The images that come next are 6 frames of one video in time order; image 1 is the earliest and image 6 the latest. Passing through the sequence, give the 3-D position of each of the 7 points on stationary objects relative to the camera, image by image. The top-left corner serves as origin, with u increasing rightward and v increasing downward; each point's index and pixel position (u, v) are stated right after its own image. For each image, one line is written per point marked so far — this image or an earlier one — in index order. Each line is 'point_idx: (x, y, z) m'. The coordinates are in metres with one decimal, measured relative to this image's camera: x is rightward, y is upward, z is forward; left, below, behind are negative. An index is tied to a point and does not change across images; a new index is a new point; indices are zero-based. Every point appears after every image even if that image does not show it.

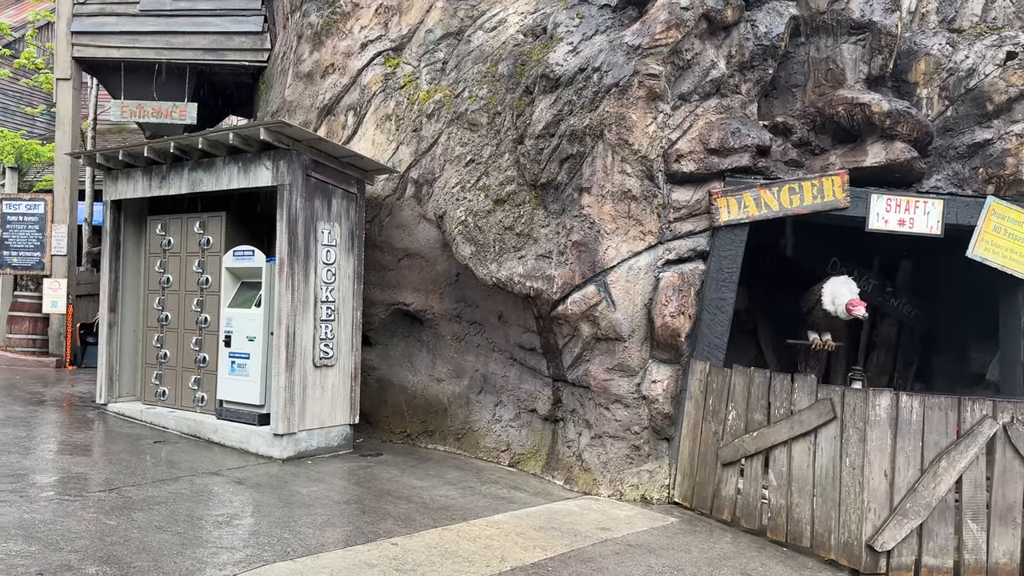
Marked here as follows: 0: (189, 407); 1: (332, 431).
0: (-3.1, -1.1, +7.9) m
1: (-1.6, -1.3, +7.3) m
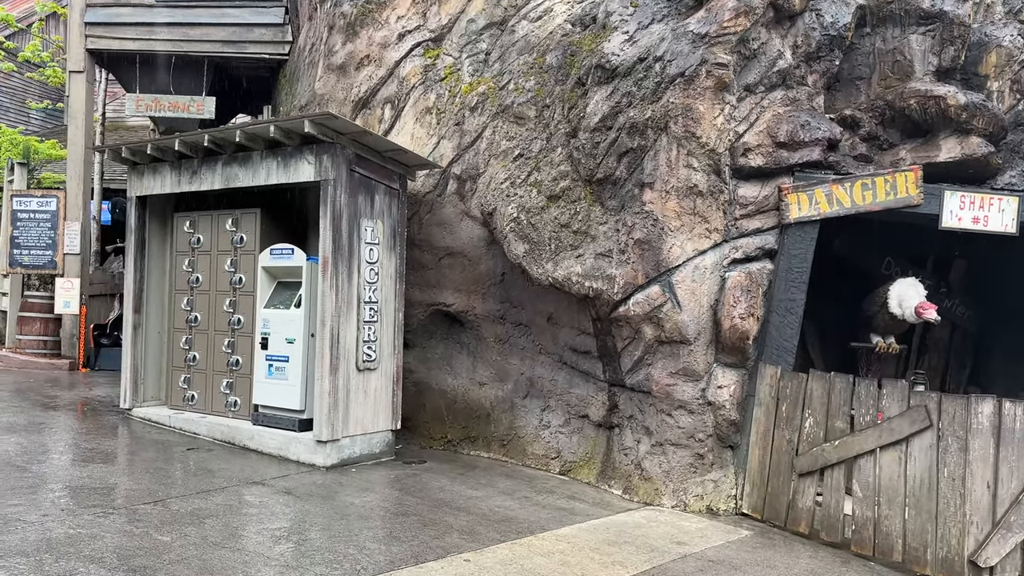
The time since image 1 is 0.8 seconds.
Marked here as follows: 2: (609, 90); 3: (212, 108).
0: (-2.7, -1.1, +7.6) m
1: (-1.2, -1.2, +7.0) m
2: (+0.7, +1.6, +6.5) m
3: (-3.9, +2.4, +10.9) m
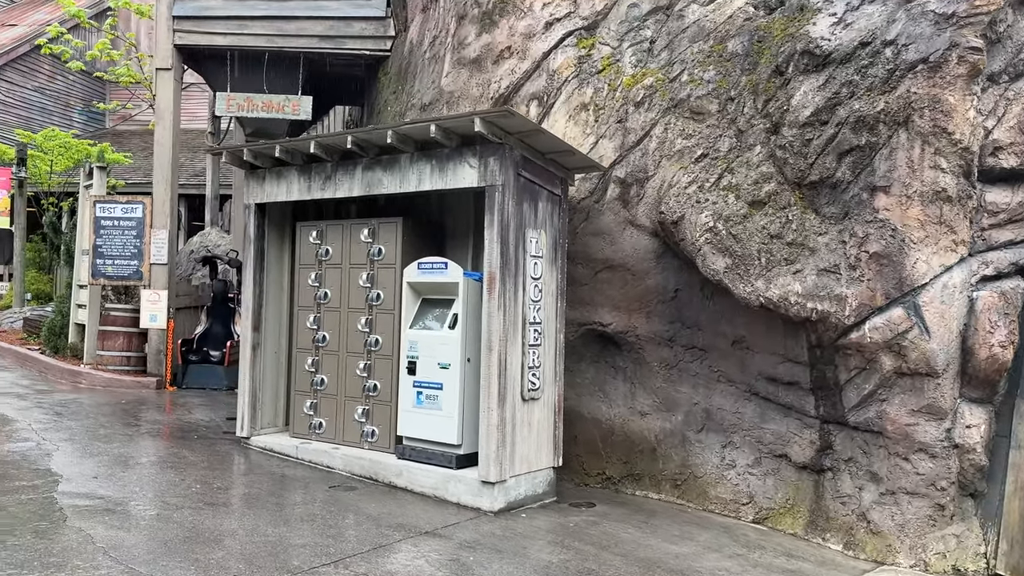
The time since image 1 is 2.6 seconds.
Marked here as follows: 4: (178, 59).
0: (-1.3, -1.3, +6.8) m
1: (+0.2, -1.4, +6.1) m
2: (+2.1, +1.4, +5.6) m
3: (-2.5, +2.2, +10.1) m
4: (-4.1, +2.8, +10.2) m
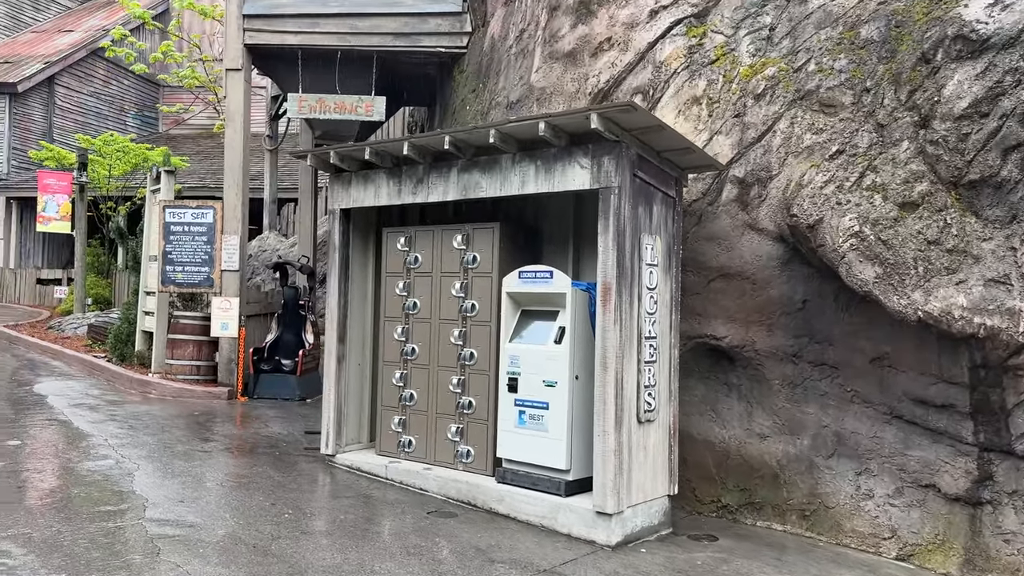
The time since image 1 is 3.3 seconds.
0: (-0.5, -1.3, +6.3) m
1: (+1.0, -1.5, +5.6) m
2: (+2.8, +1.3, +5.0) m
3: (-1.5, +2.1, +9.7) m
4: (-3.1, +2.7, +9.9) m
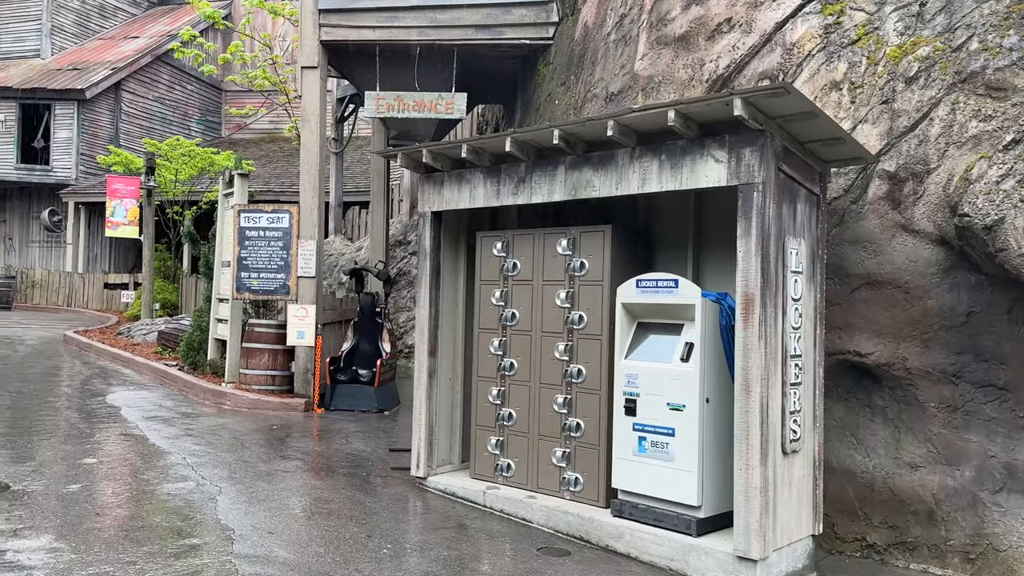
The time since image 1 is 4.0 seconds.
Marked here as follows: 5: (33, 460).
0: (+0.3, -1.4, +5.7) m
1: (+1.7, -1.5, +5.0) m
2: (+3.5, +1.3, +4.3) m
3: (-0.5, +2.0, +9.2) m
4: (-2.1, +2.6, +9.4) m
5: (-3.7, -1.3, +6.5) m
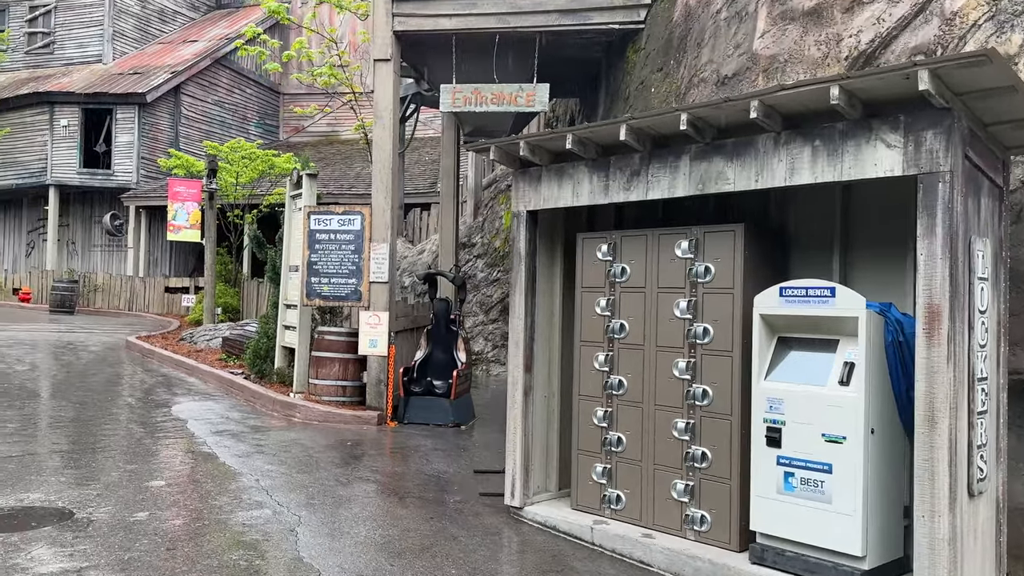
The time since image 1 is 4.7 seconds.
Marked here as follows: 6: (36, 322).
0: (+1.0, -1.5, +5.0) m
1: (+2.3, -1.6, +4.2) m
2: (+4.1, +1.2, +3.4) m
3: (+0.3, +2.0, +8.6) m
4: (-1.3, +2.6, +8.9) m
5: (-3.0, -1.4, +6.0) m
6: (-10.6, -0.7, +18.5) m
